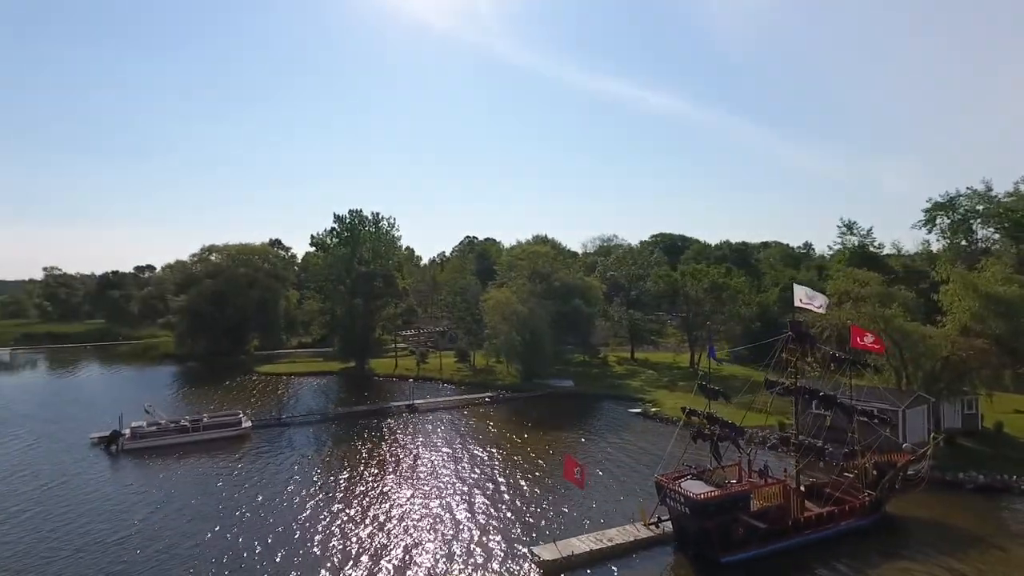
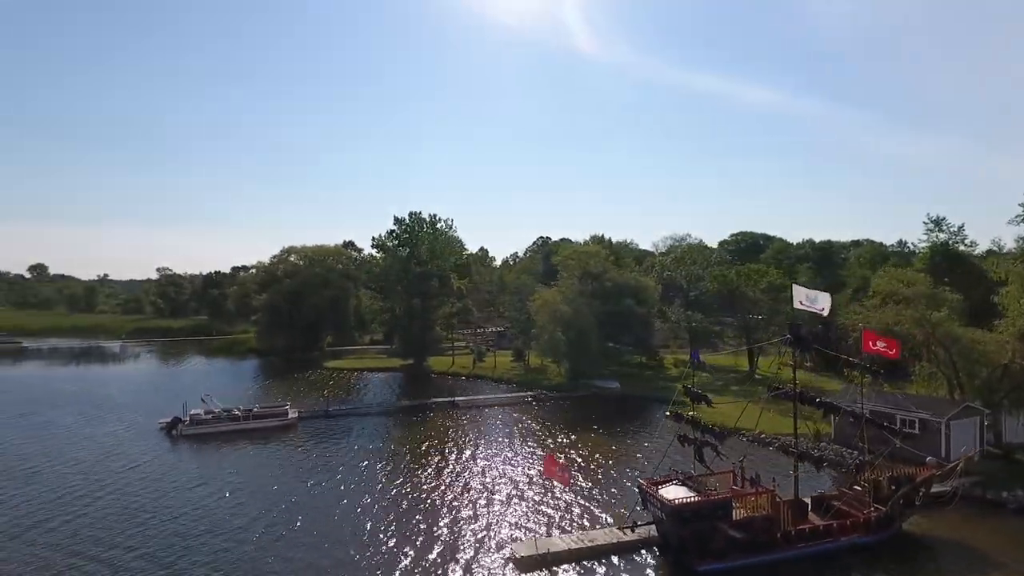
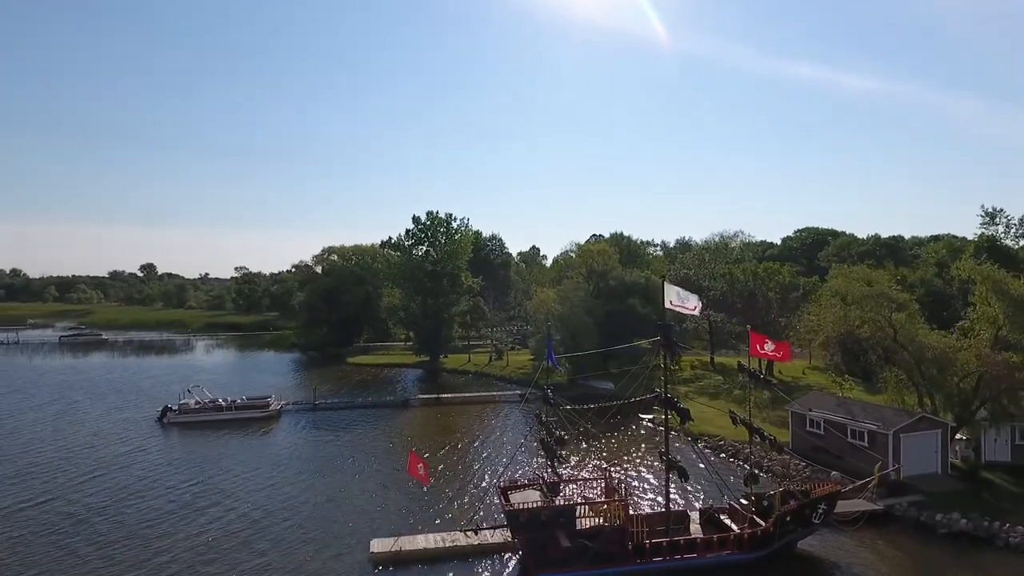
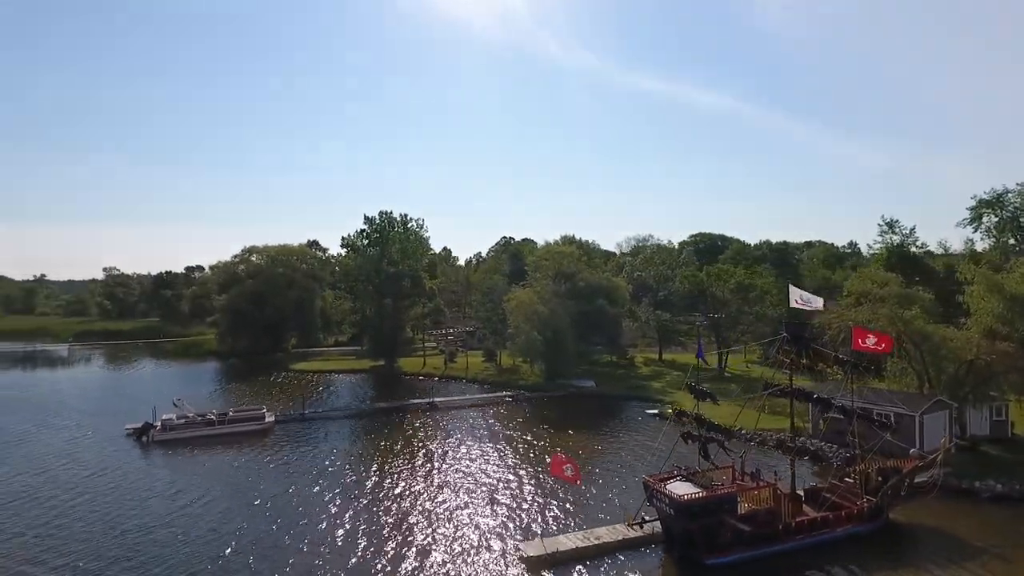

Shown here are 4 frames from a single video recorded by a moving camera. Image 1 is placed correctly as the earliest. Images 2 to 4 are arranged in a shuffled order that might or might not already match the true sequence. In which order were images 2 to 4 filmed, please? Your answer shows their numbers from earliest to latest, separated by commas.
4, 2, 3
